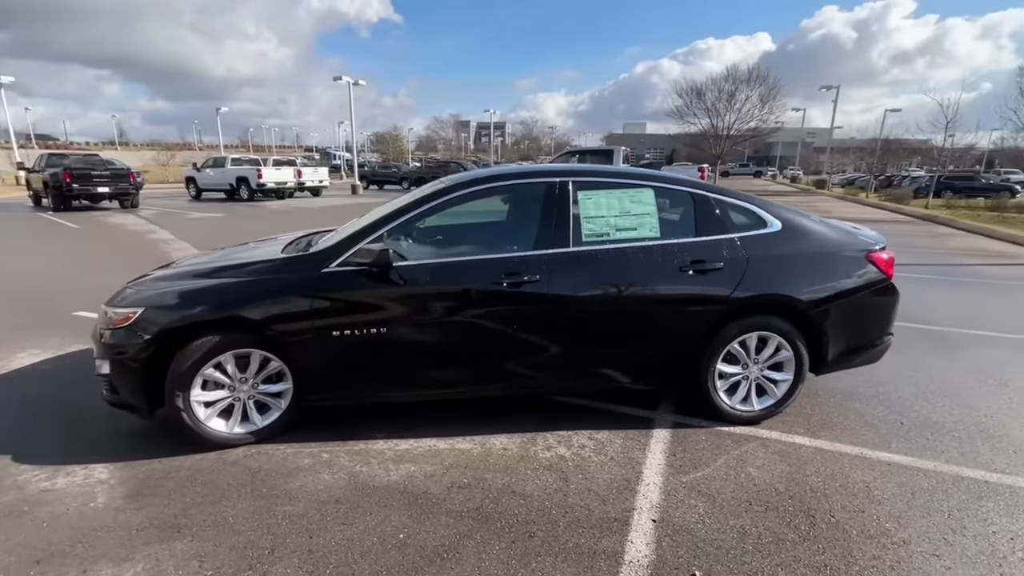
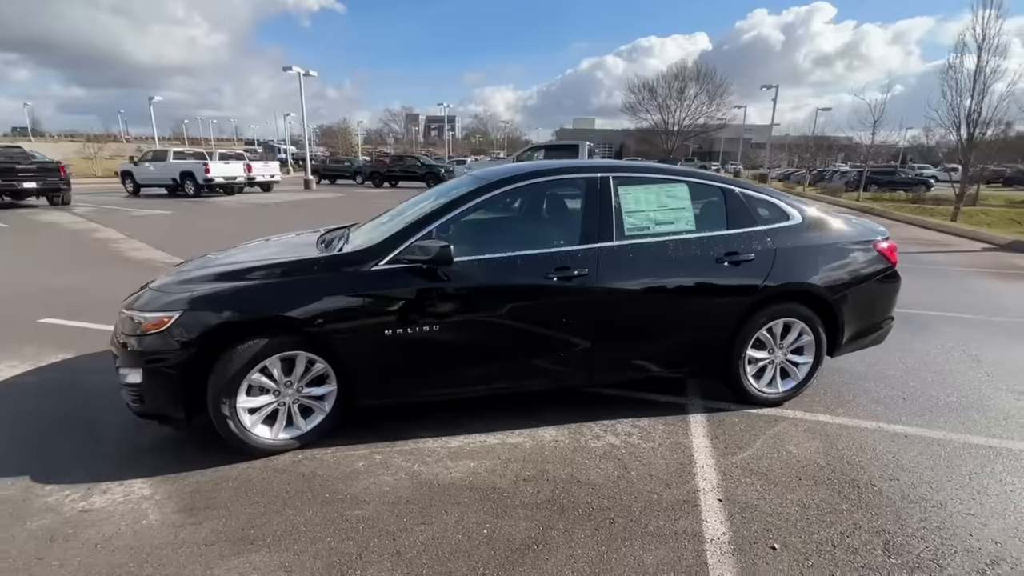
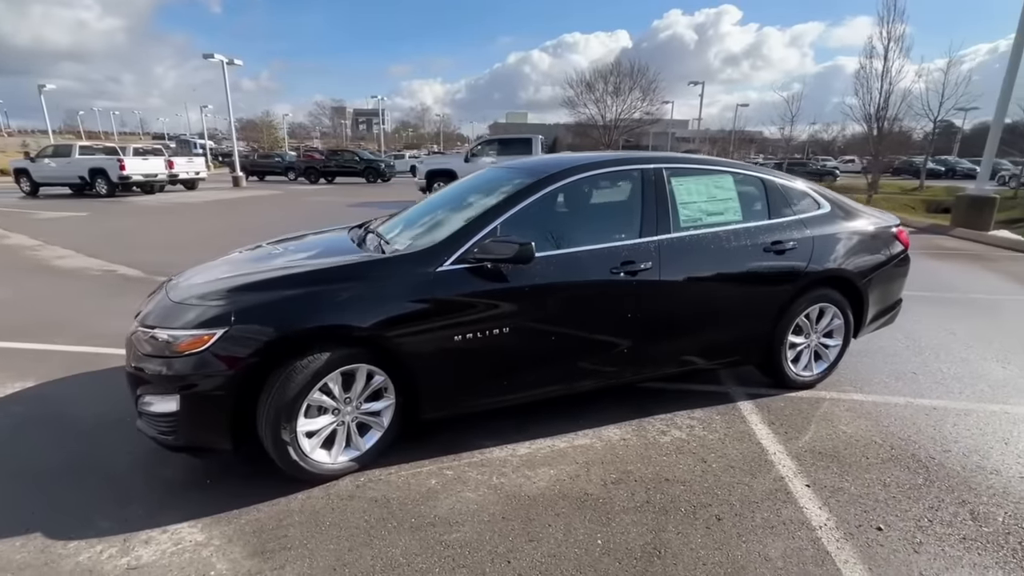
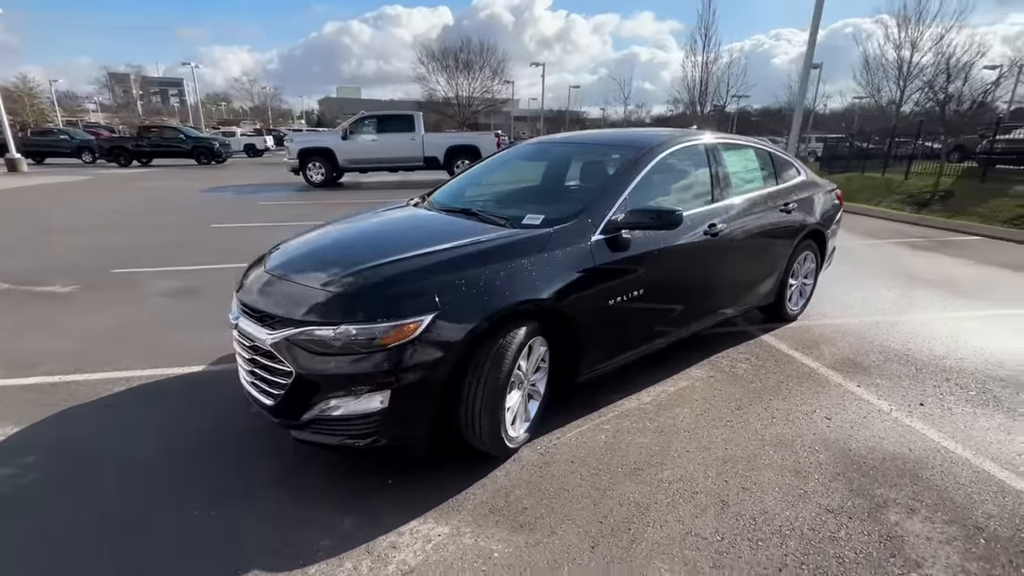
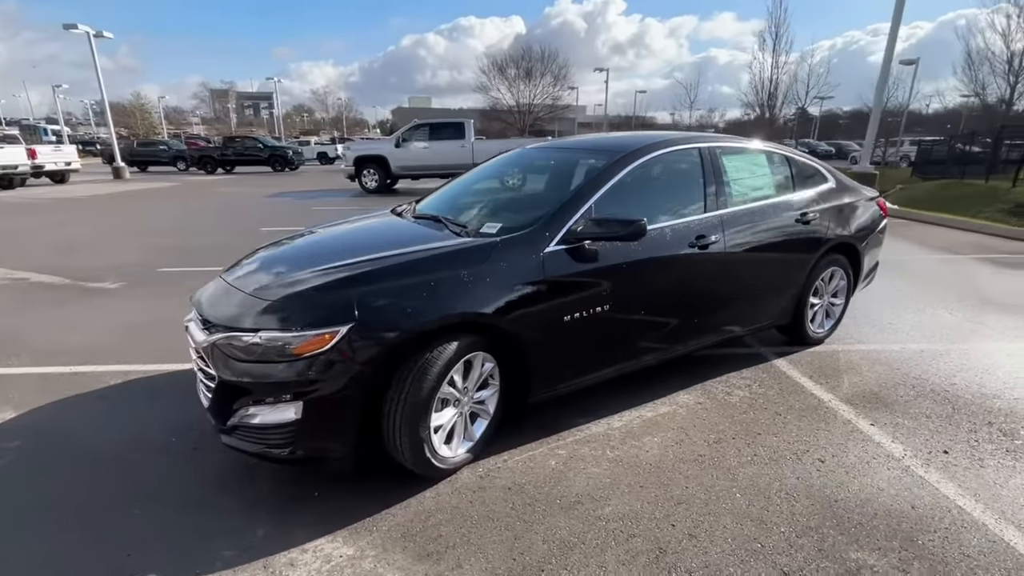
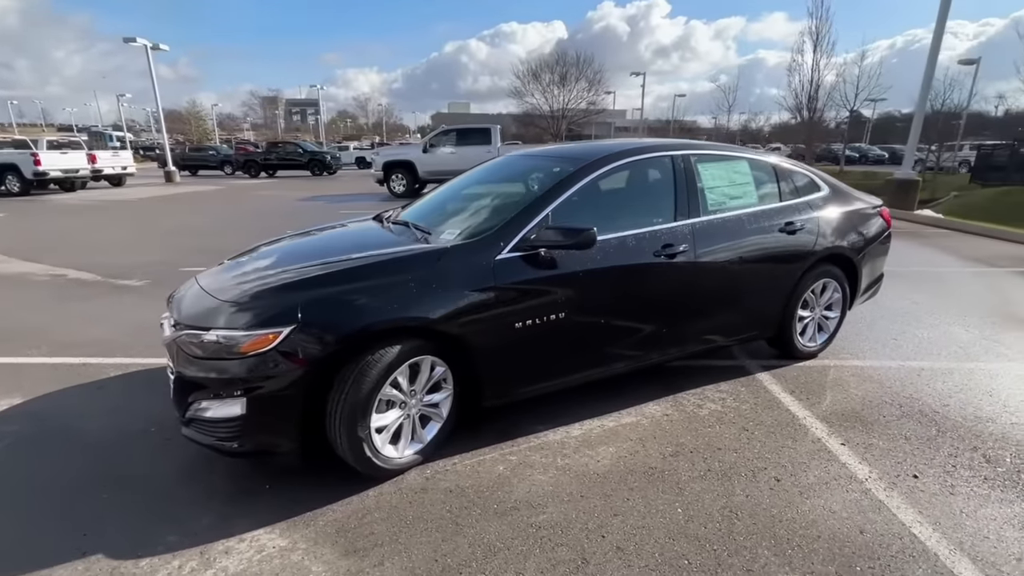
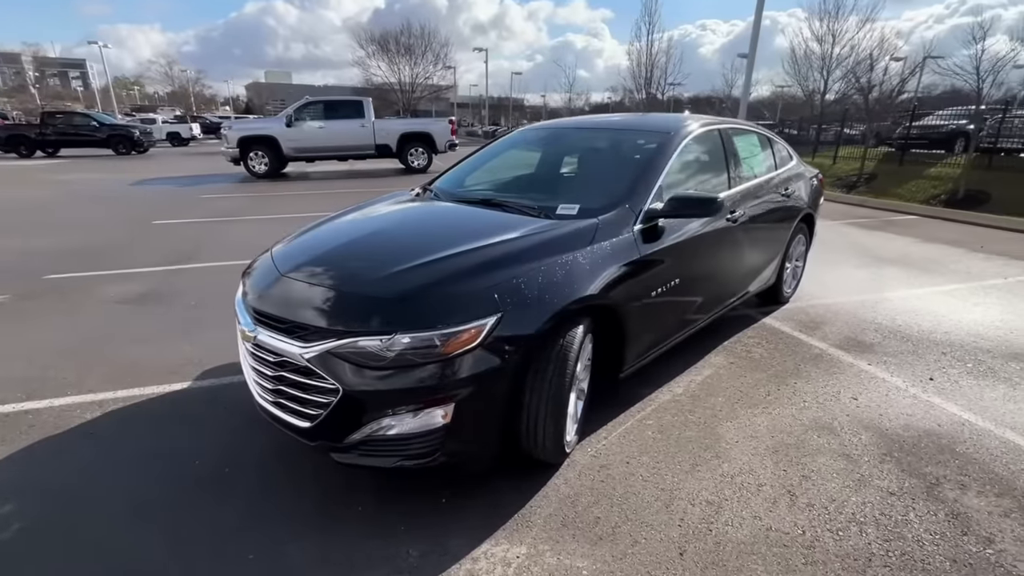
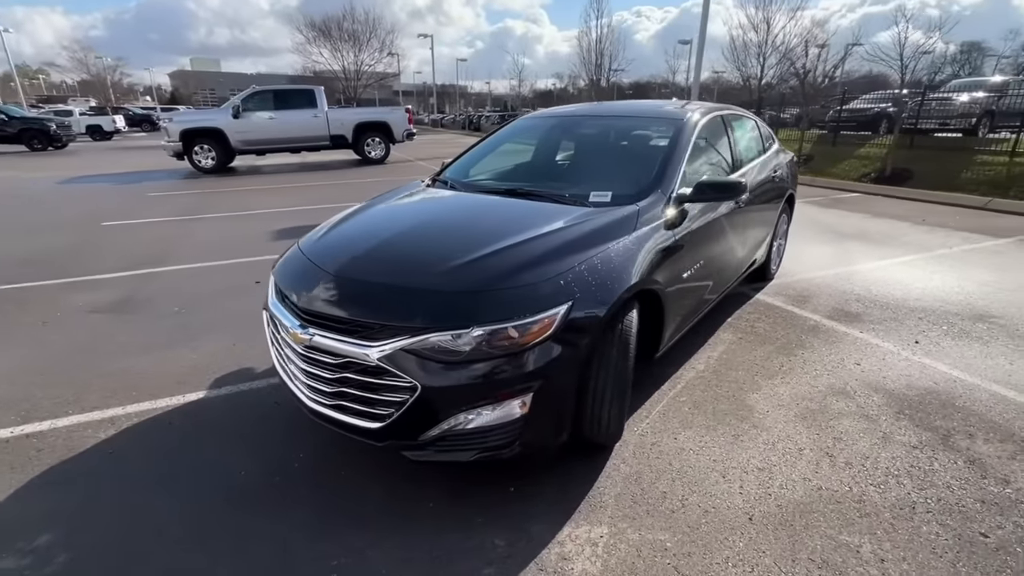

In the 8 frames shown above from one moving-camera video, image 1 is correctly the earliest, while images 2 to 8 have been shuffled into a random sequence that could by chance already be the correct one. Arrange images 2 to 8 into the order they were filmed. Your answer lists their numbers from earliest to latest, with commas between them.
2, 3, 6, 5, 4, 7, 8
